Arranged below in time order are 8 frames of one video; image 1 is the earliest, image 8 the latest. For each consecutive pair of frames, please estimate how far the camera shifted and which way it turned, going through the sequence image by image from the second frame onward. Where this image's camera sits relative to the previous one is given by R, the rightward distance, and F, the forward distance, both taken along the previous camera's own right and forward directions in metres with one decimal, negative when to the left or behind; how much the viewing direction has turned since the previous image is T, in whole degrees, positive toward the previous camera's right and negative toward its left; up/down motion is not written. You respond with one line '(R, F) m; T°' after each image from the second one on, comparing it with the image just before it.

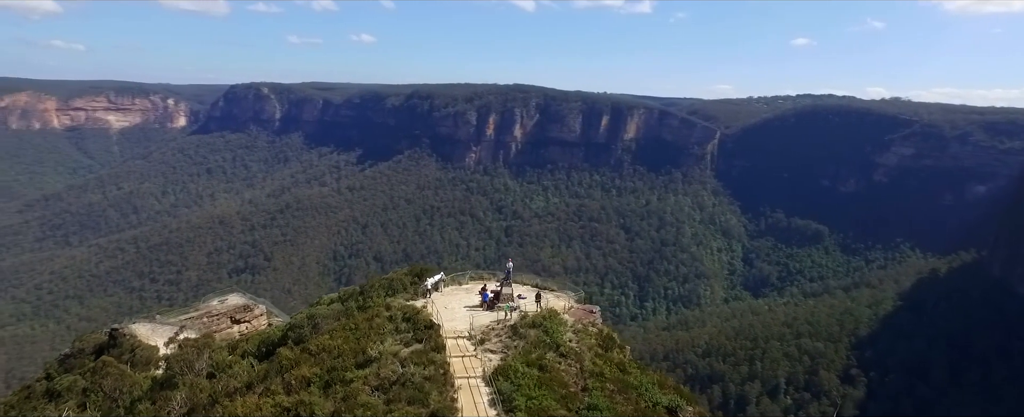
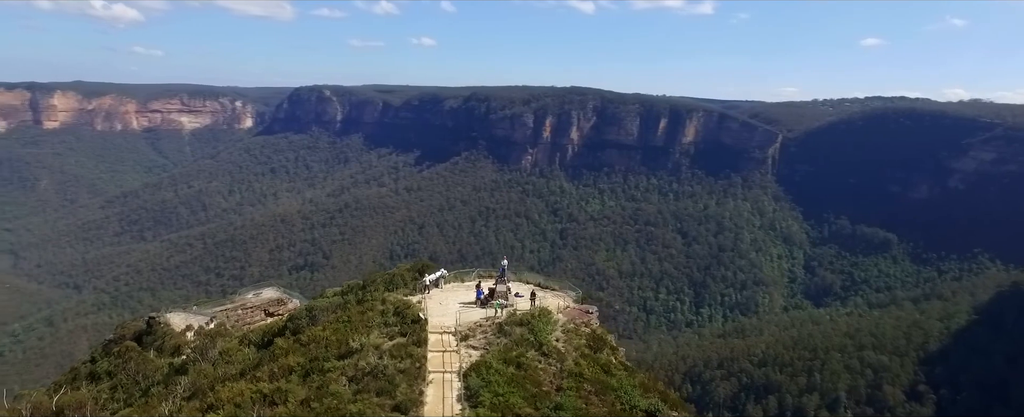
(+1.4, 0.0) m; -5°
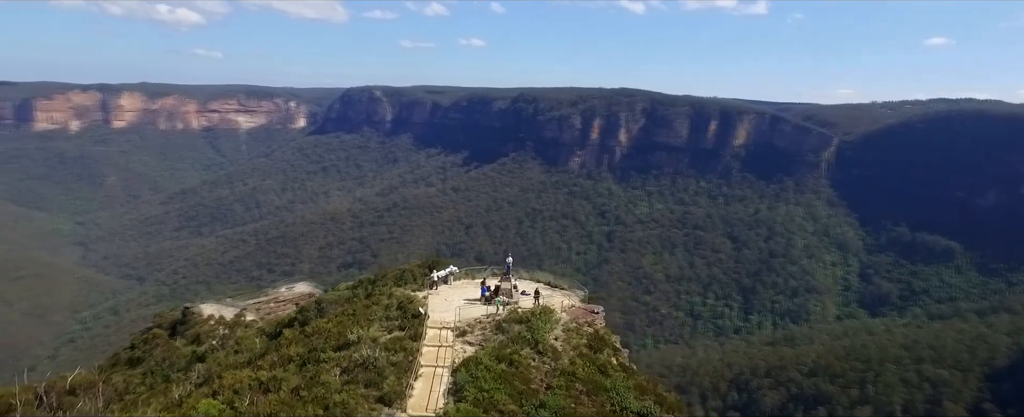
(+0.9, 0.0) m; -4°
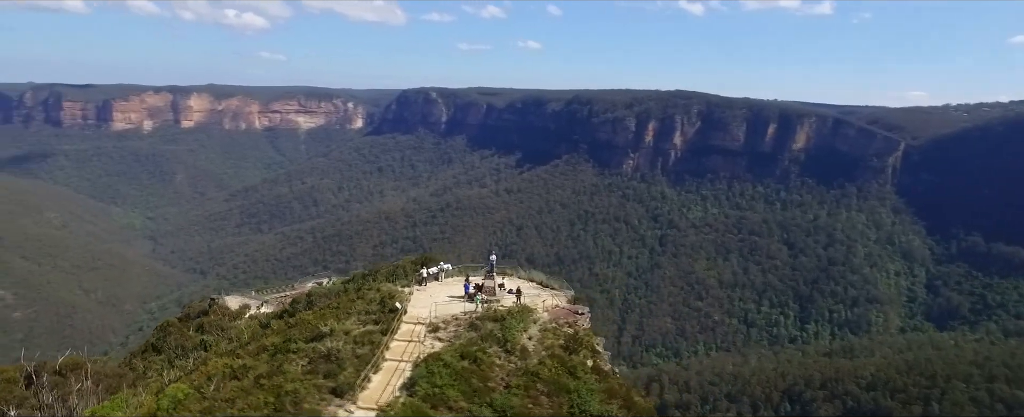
(+1.5, +0.1) m; -5°
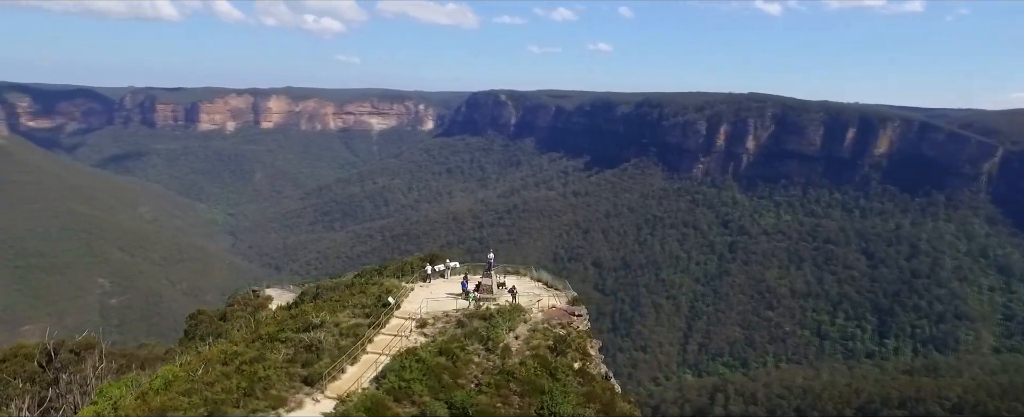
(+1.5, +0.1) m; -6°
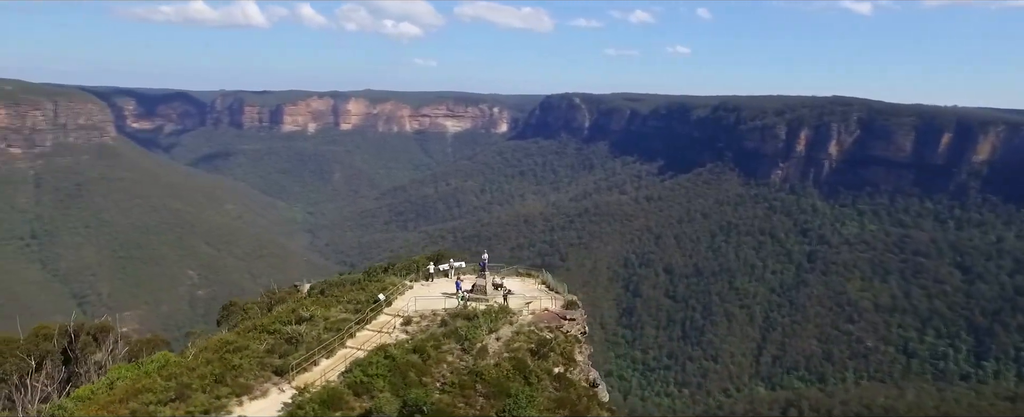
(+1.7, +0.1) m; -7°
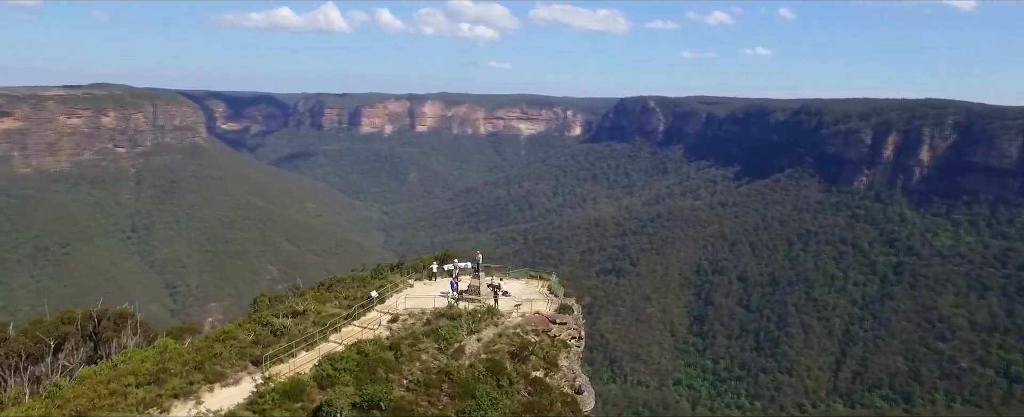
(+1.7, +0.1) m; -7°
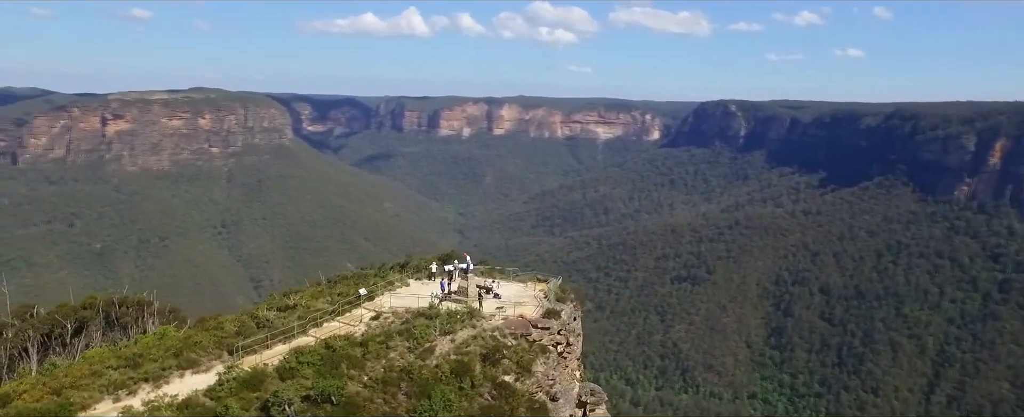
(+1.9, +0.2) m; -7°
